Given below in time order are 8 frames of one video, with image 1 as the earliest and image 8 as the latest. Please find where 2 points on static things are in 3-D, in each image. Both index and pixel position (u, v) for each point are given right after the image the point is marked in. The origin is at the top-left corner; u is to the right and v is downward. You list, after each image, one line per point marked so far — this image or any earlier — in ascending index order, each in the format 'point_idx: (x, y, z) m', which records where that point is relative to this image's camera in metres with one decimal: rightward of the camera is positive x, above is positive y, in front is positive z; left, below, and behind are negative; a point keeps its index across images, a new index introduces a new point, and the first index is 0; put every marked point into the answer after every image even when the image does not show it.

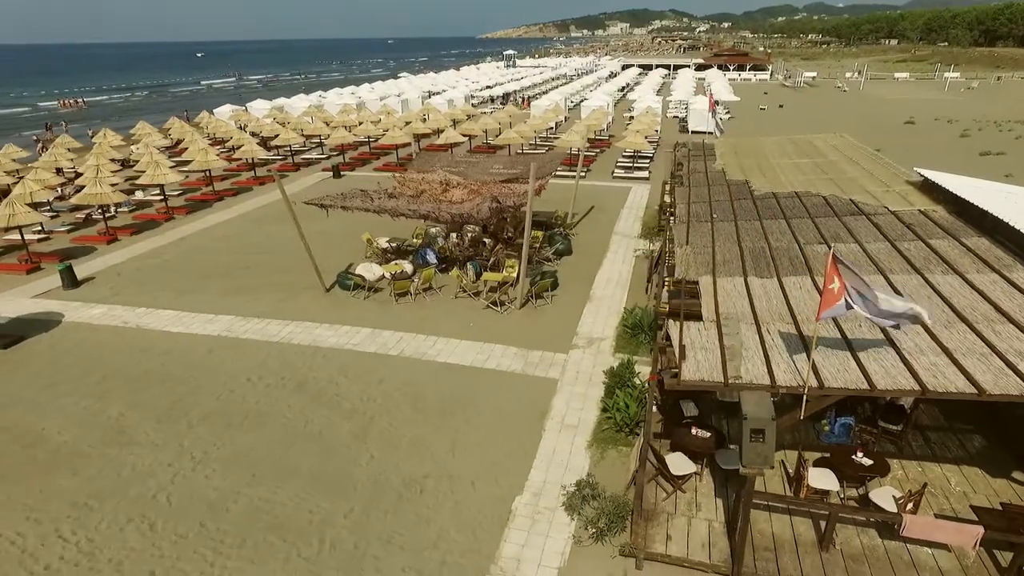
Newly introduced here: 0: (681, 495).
0: (+2.1, -2.5, +7.4) m
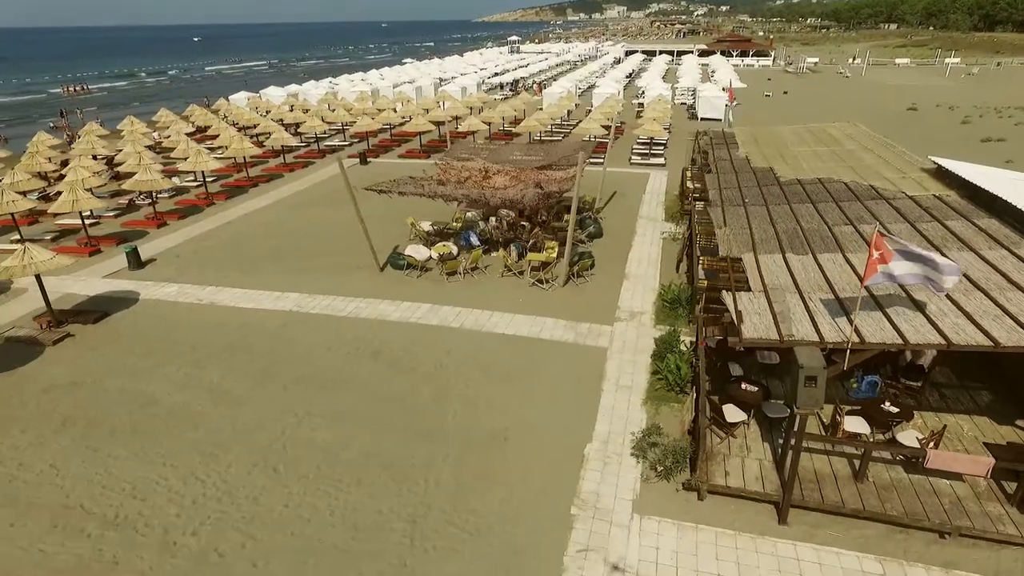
0: (+3.1, -2.1, +8.7) m
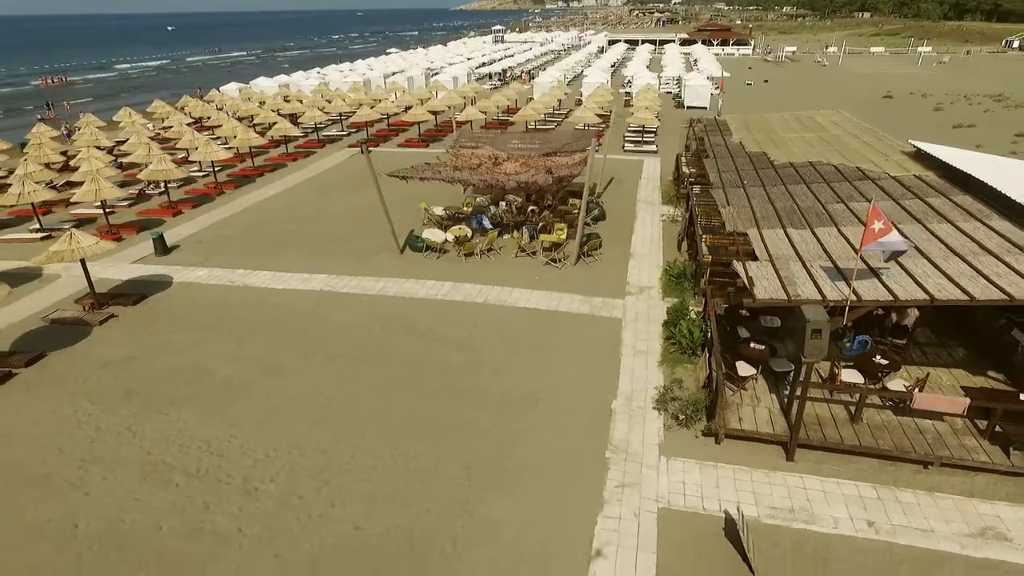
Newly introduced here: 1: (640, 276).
0: (+3.7, -1.6, +9.8) m
1: (+3.1, +0.3, +14.9) m
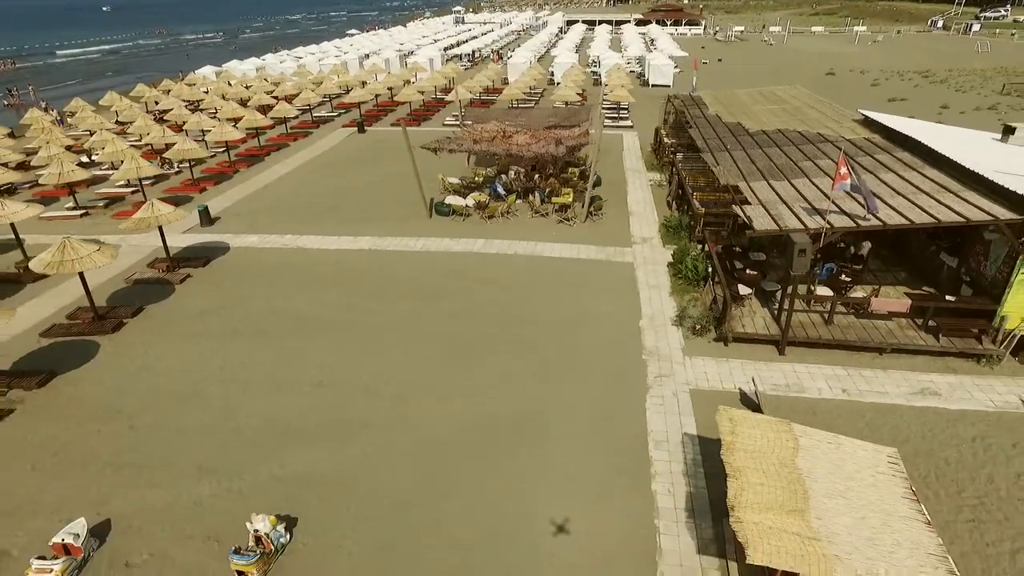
0: (+4.7, -0.4, +12.5) m
1: (+3.7, +1.7, +17.5) m
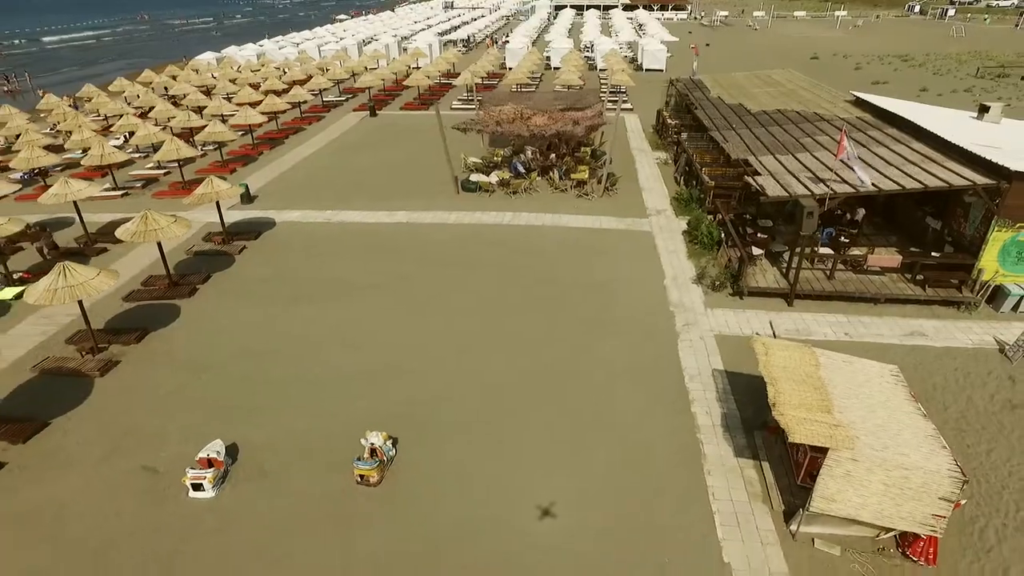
0: (+5.6, +0.5, +14.2) m
1: (+4.4, +2.6, +19.1) m
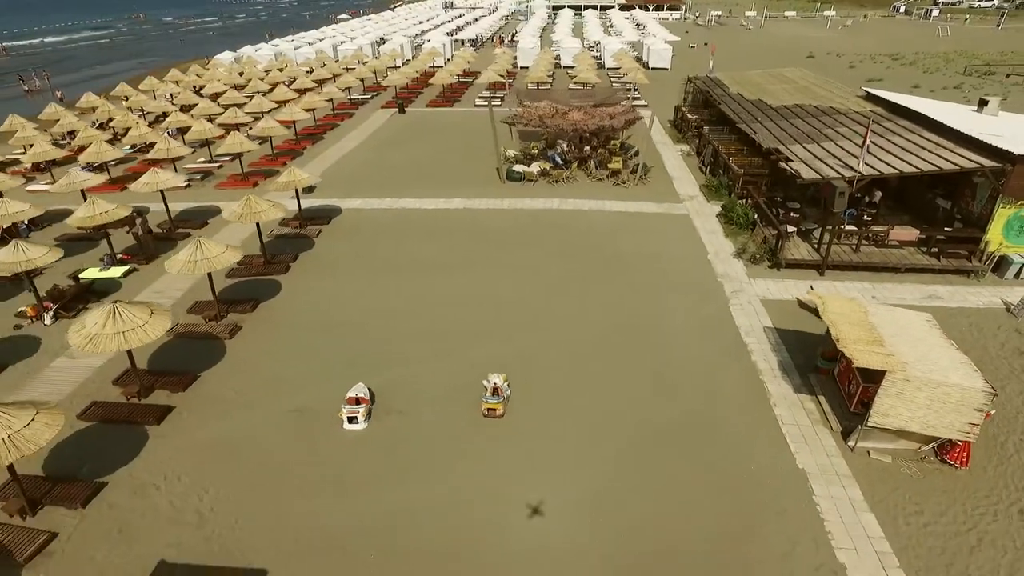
0: (+7.2, +1.2, +16.0) m
1: (+5.9, +3.3, +20.9) m
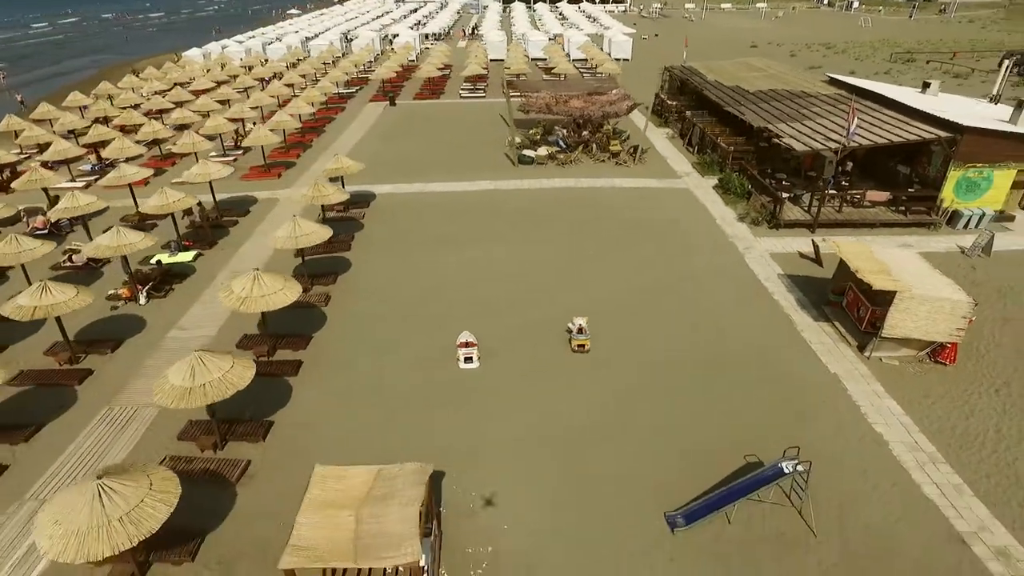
0: (+8.3, +2.5, +18.8) m
1: (+6.4, +4.6, +23.5) m
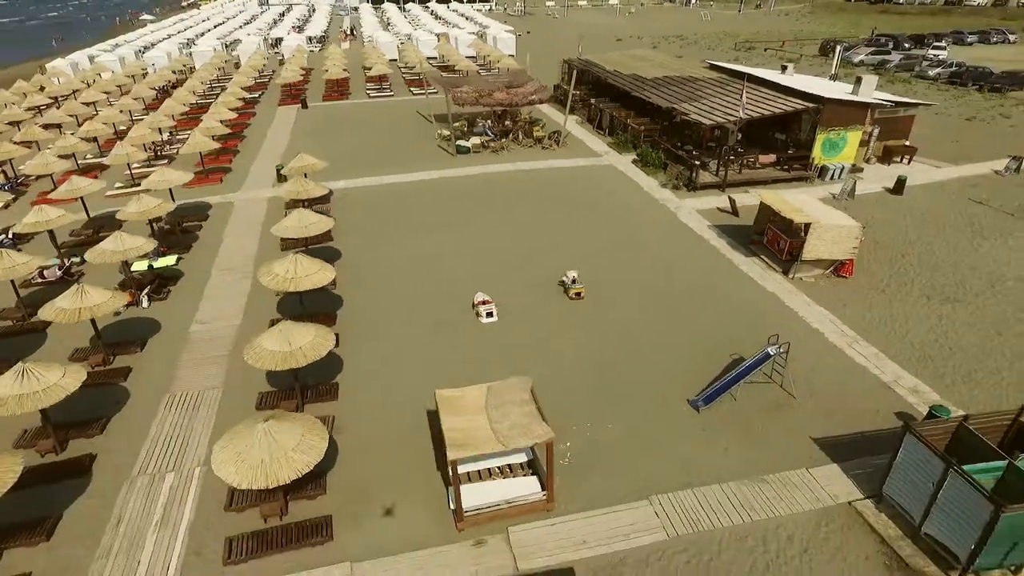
0: (+6.7, +4.2, +22.4) m
1: (+3.7, +6.1, +26.6) m
